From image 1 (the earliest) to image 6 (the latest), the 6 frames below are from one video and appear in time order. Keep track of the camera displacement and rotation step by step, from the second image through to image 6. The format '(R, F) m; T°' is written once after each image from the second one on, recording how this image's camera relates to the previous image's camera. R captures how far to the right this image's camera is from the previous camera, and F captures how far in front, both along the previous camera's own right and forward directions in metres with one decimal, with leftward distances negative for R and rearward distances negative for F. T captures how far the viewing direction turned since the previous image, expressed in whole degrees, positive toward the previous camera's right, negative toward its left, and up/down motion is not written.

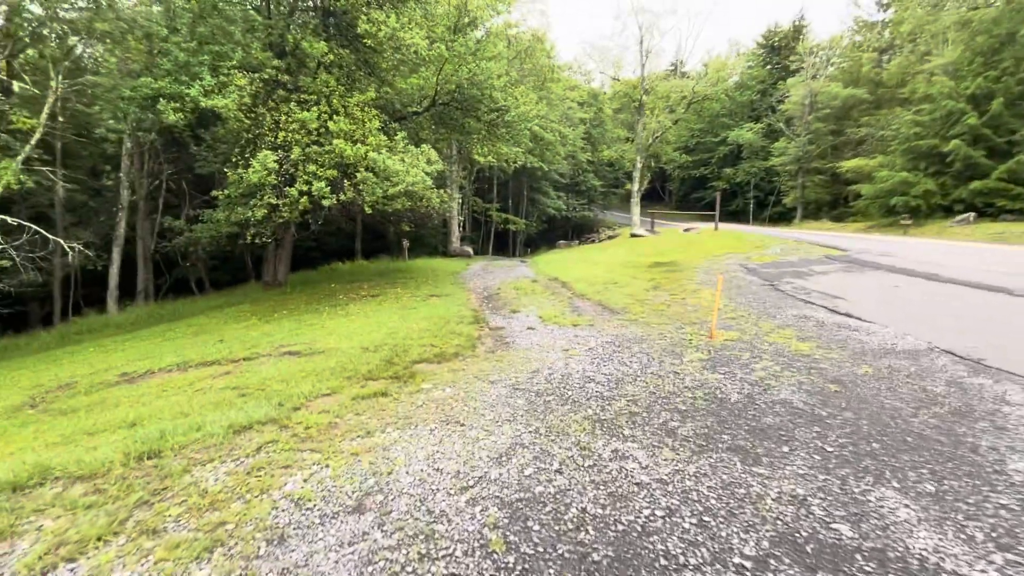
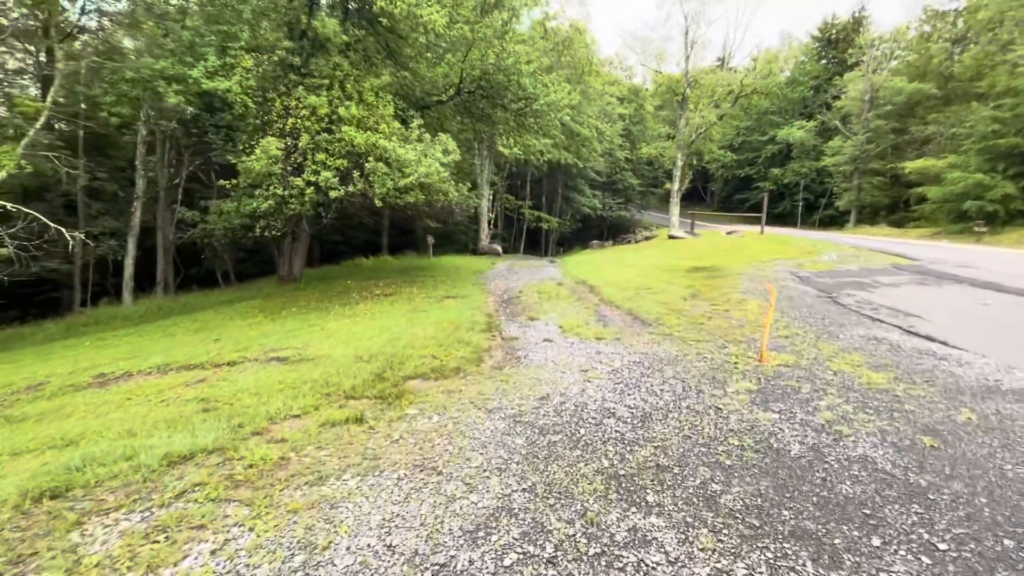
(+0.3, +1.0) m; -4°
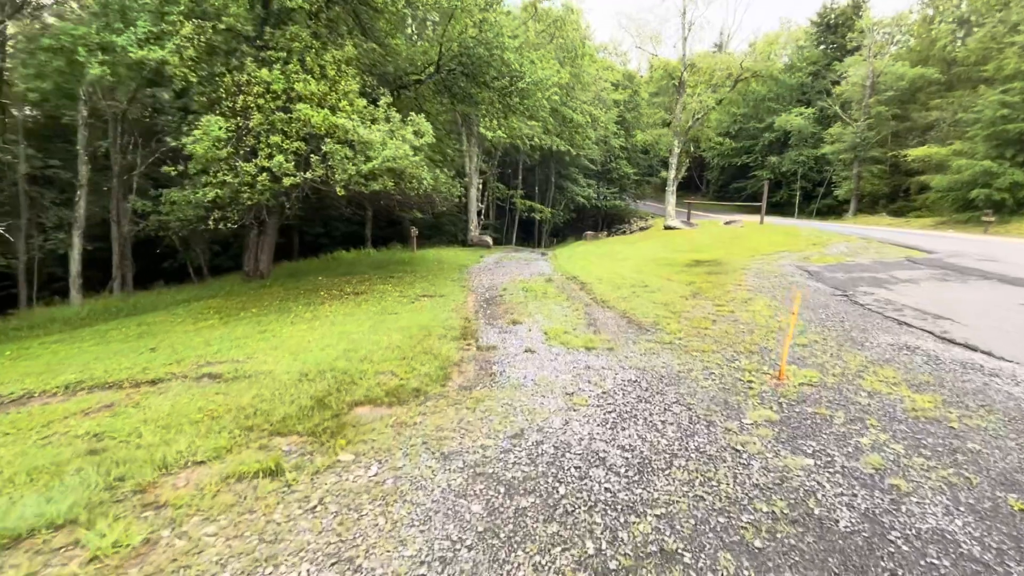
(+0.3, +1.0) m; +1°
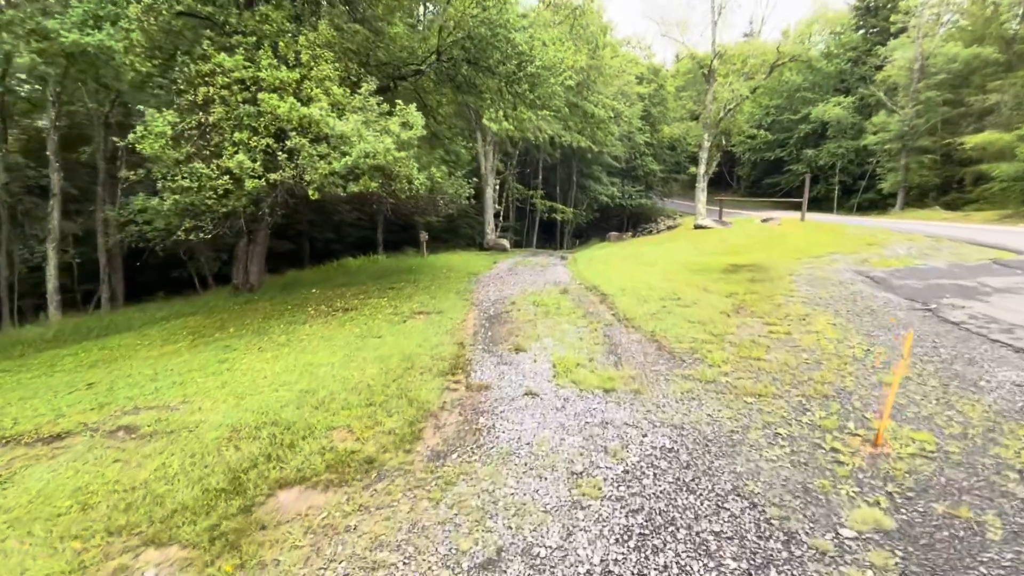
(+0.3, +1.4) m; -3°
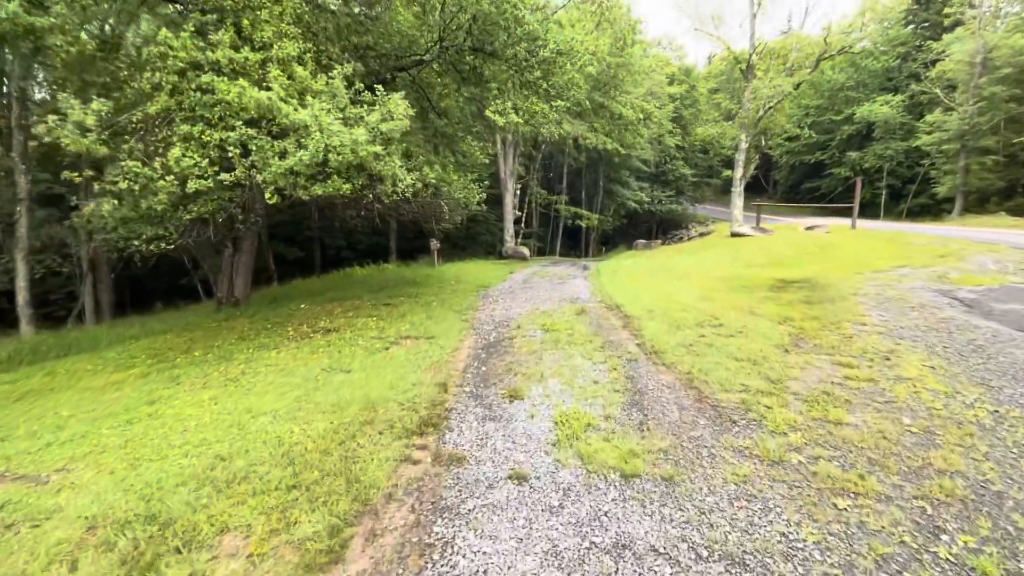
(+0.3, +1.4) m; -3°
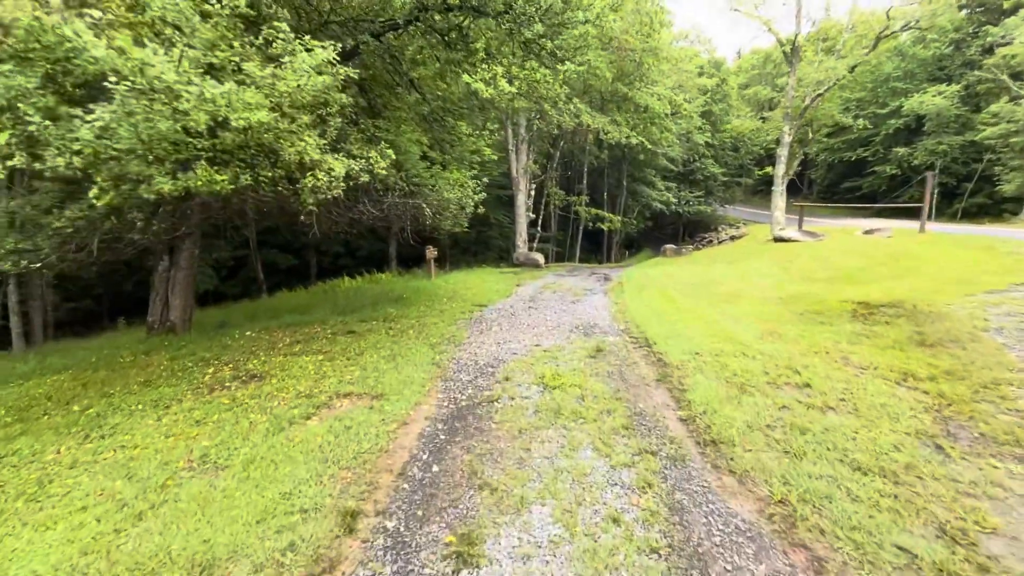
(+0.4, +2.2) m; -3°
